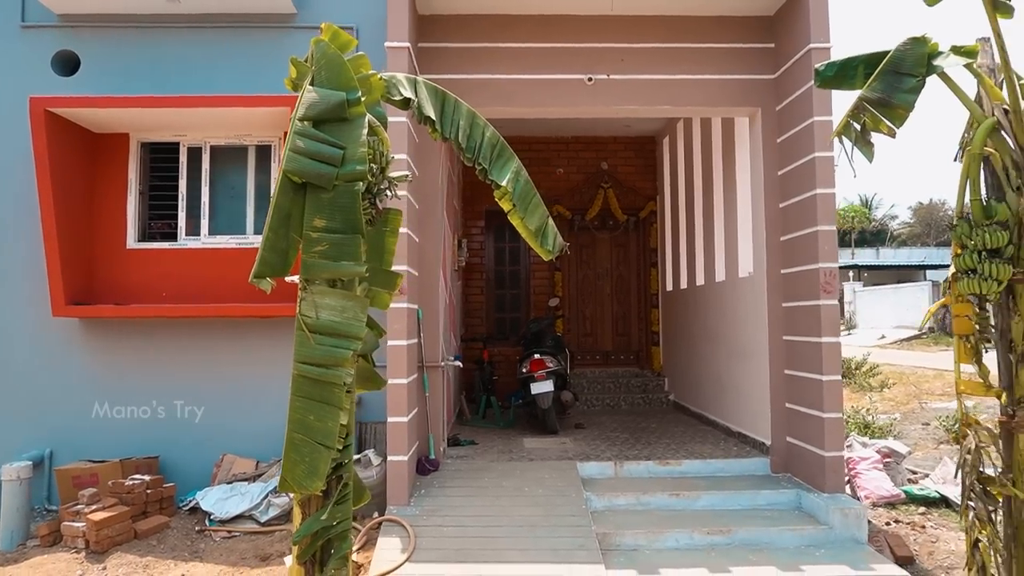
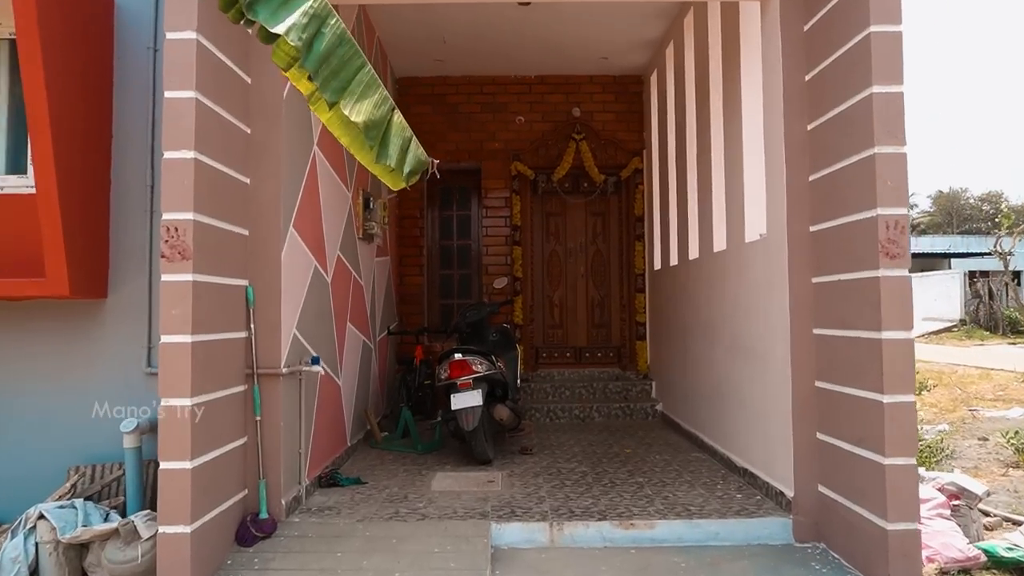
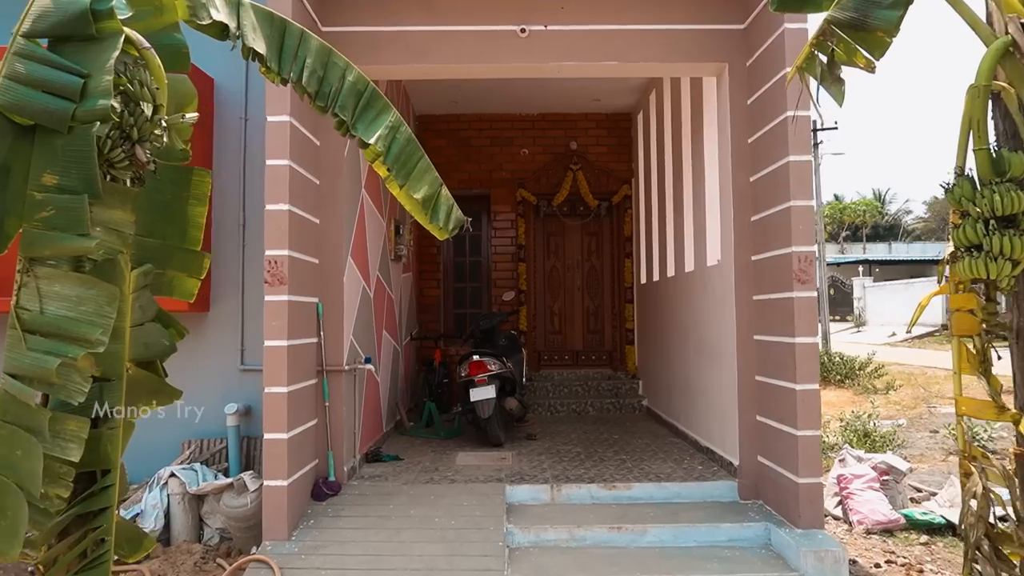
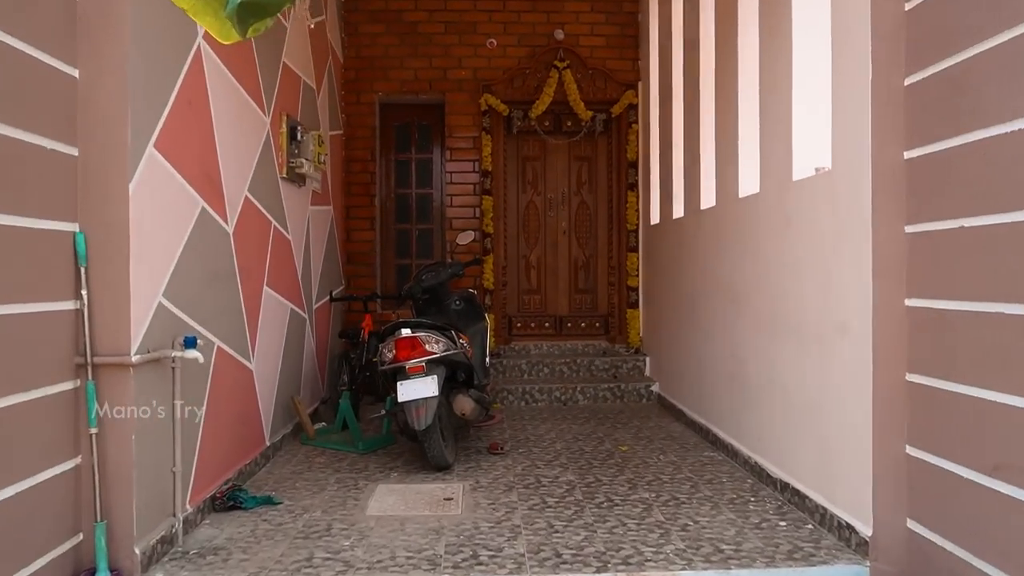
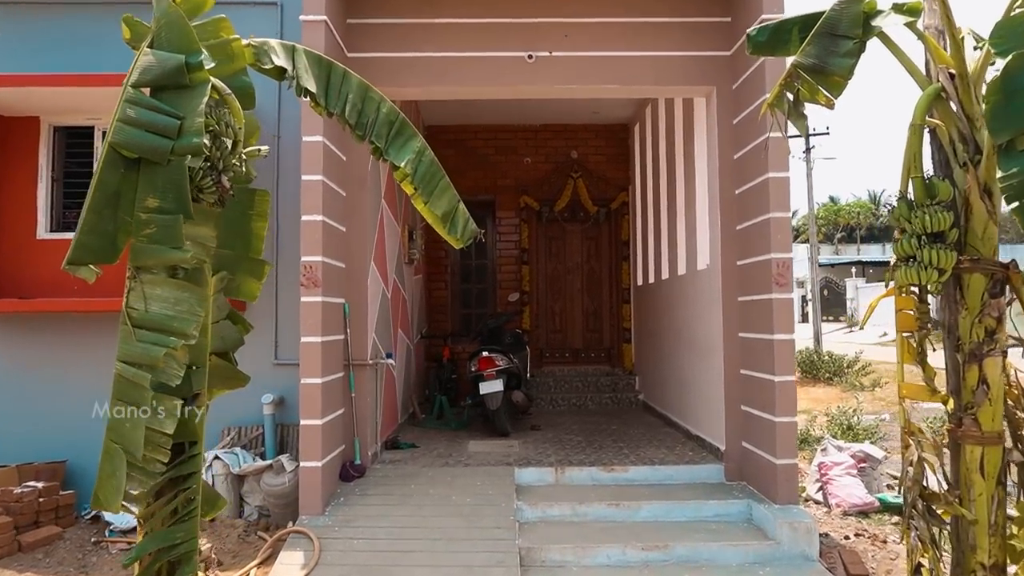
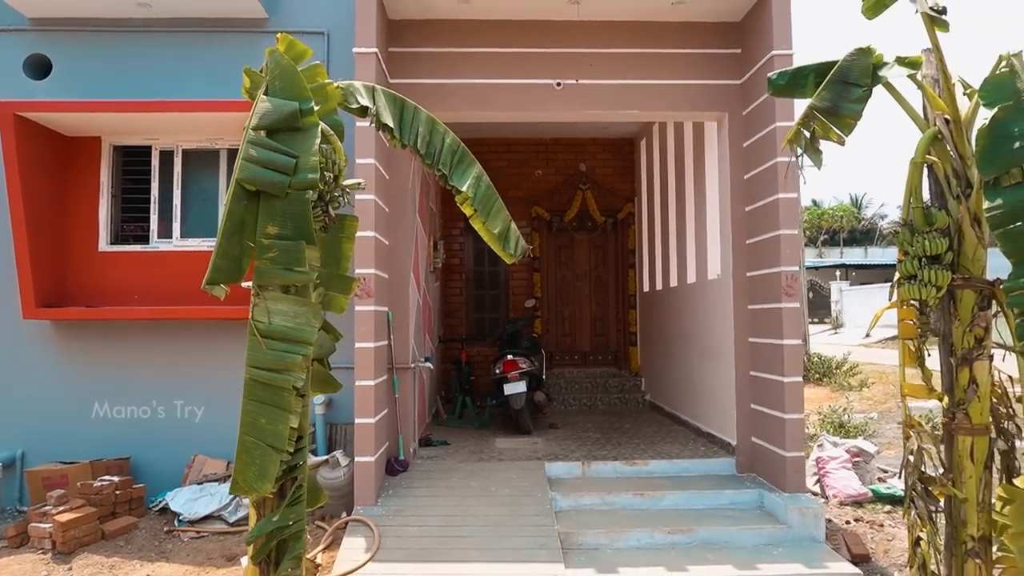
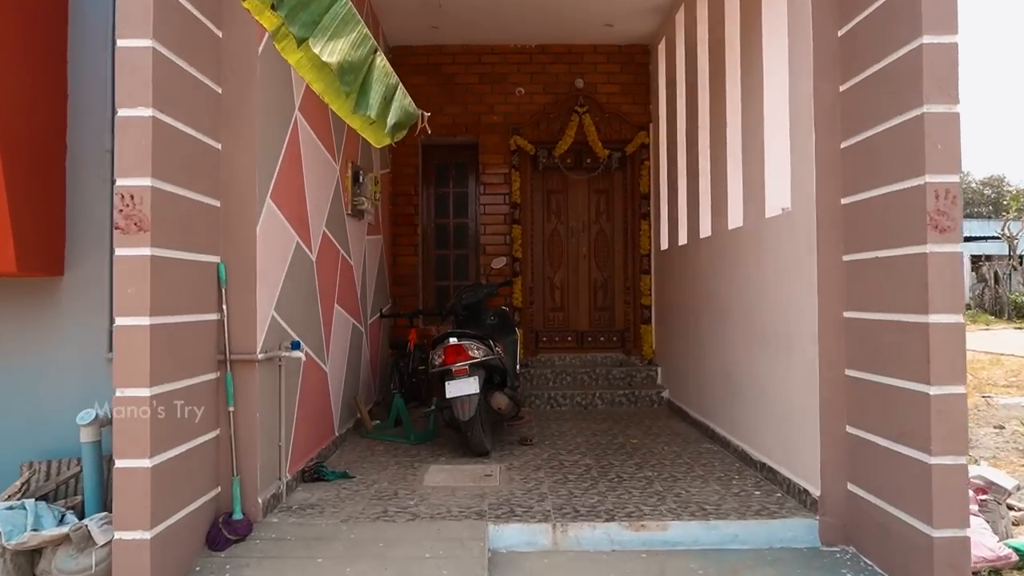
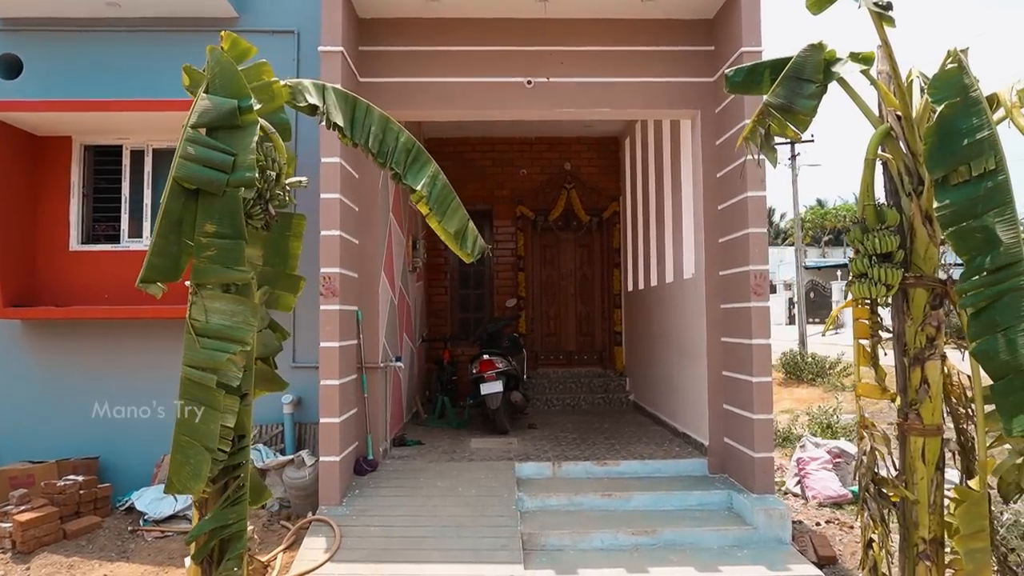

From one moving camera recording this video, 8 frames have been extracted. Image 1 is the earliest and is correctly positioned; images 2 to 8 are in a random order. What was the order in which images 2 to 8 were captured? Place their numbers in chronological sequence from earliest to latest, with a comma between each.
6, 8, 5, 3, 2, 7, 4
